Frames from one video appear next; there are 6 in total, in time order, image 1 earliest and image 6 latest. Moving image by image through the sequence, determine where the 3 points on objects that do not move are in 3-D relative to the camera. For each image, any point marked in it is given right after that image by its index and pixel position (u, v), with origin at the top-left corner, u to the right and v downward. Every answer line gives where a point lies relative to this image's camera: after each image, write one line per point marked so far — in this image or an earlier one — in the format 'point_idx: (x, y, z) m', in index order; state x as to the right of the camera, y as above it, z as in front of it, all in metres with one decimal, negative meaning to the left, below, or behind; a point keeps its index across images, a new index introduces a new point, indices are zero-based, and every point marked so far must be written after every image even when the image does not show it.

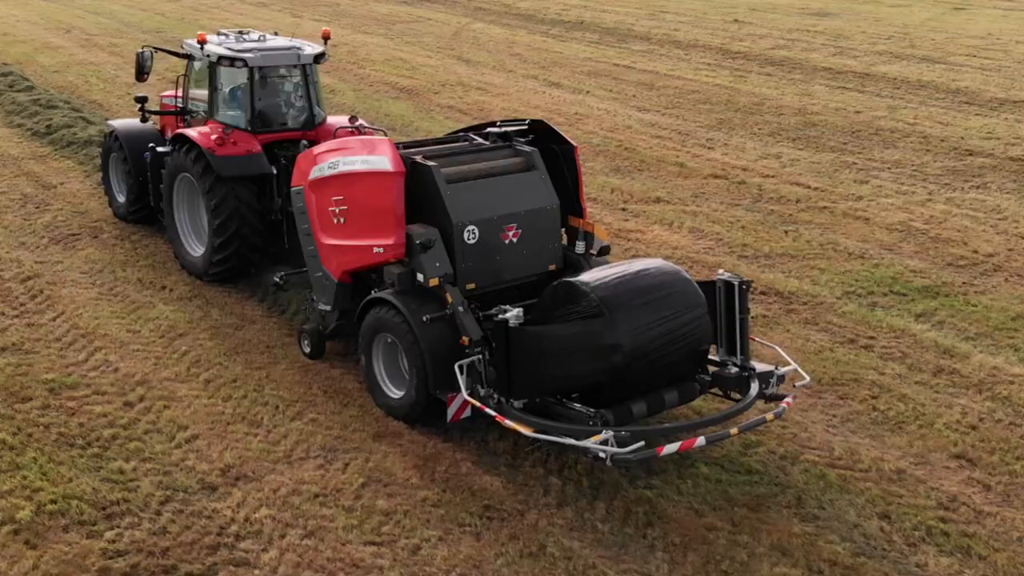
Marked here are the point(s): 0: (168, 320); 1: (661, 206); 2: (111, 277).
0: (-2.4, -0.2, +6.5) m
1: (+1.5, +0.8, +9.3) m
2: (-3.1, +0.1, +7.1) m
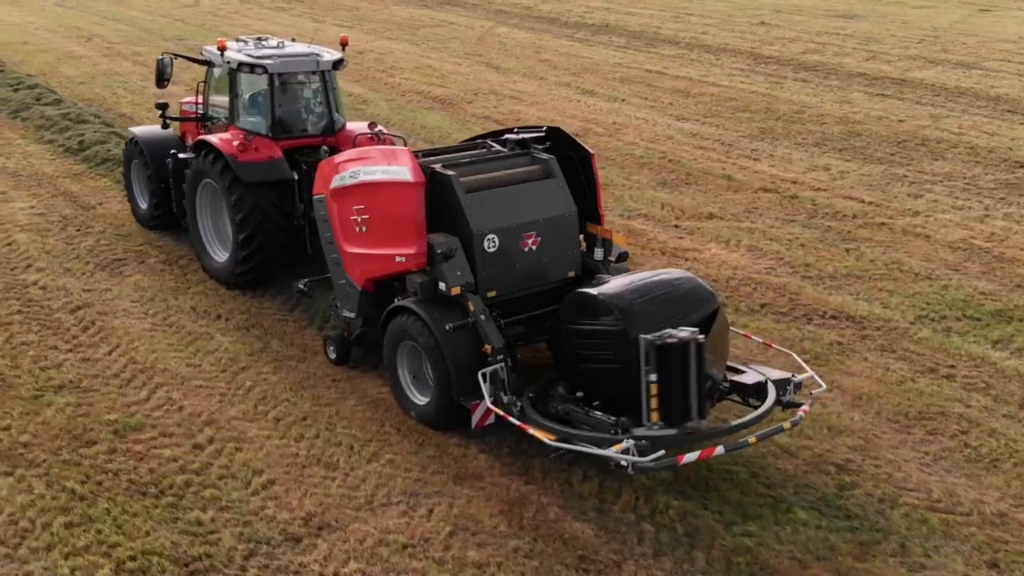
0: (-1.9, -0.5, +6.3) m
1: (+2.0, +0.6, +9.0) m
2: (-2.6, -0.1, +6.9) m
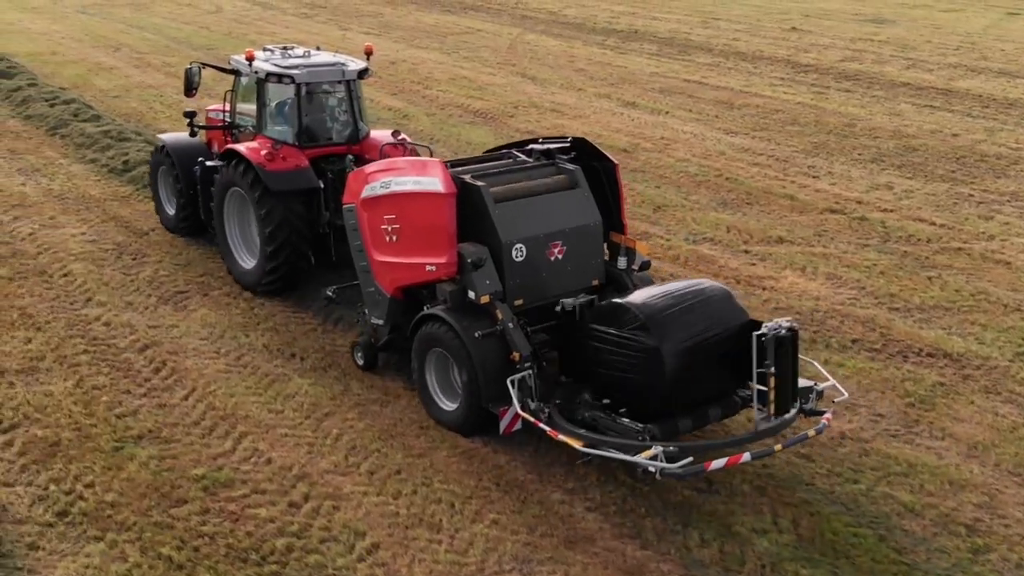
0: (-1.3, -0.7, +6.0) m
1: (+2.6, +0.4, +8.7) m
2: (-2.0, -0.4, +6.6) m
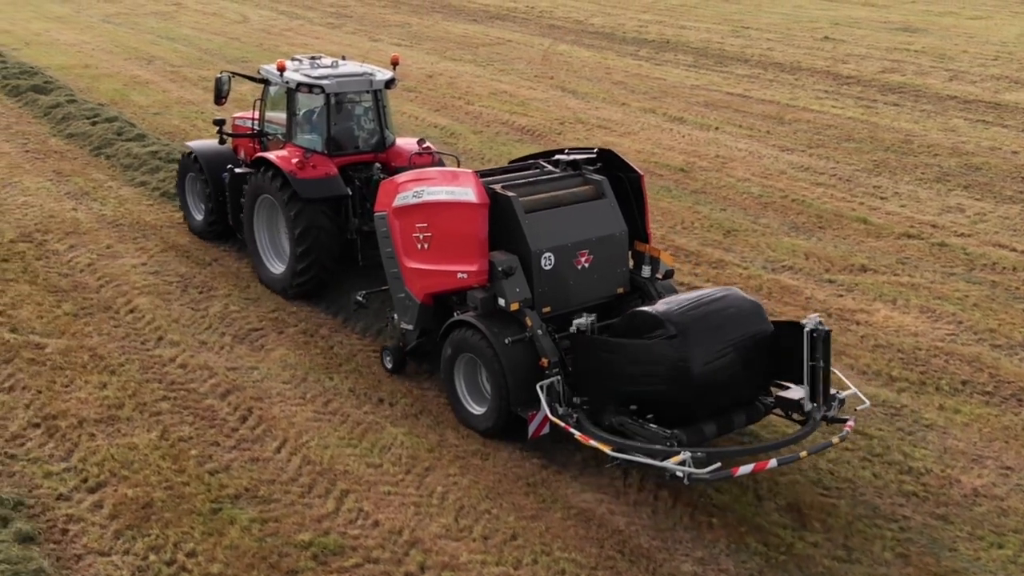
0: (-0.7, -1.0, +5.7) m
1: (+3.3, +0.1, +8.4) m
2: (-1.3, -0.7, +6.3) m
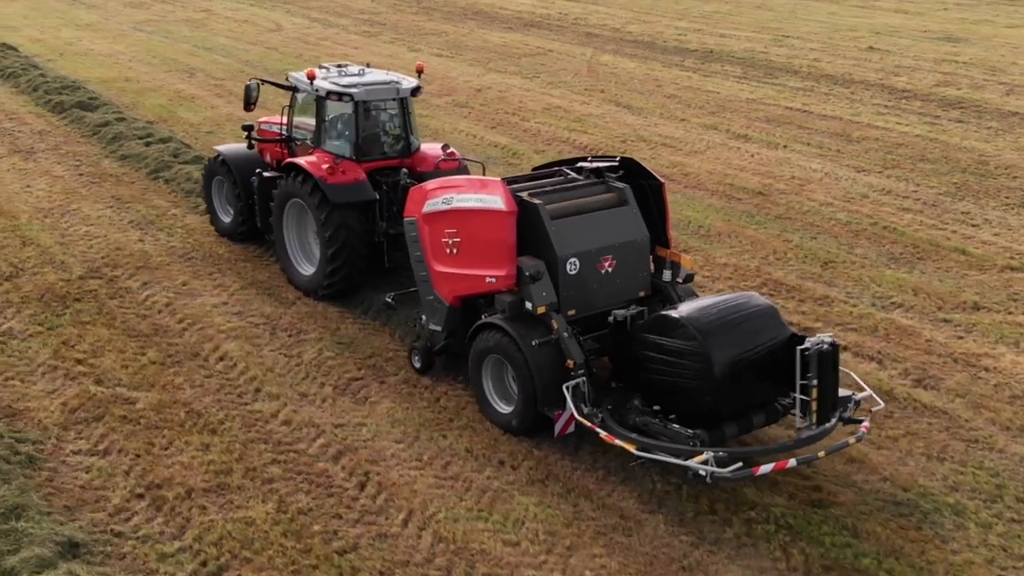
0: (+0.2, -1.3, +5.2) m
1: (+4.1, -0.2, +8.0) m
2: (-0.5, -1.0, +5.8) m
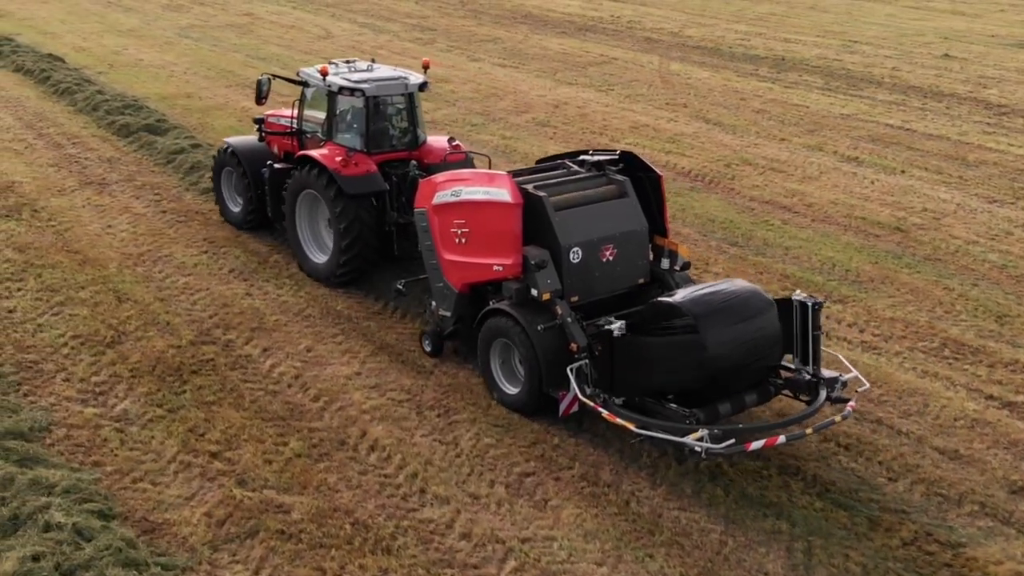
0: (+1.4, -1.9, +4.4) m
1: (+5.3, -0.8, +7.1) m
2: (+0.7, -1.5, +5.0) m
